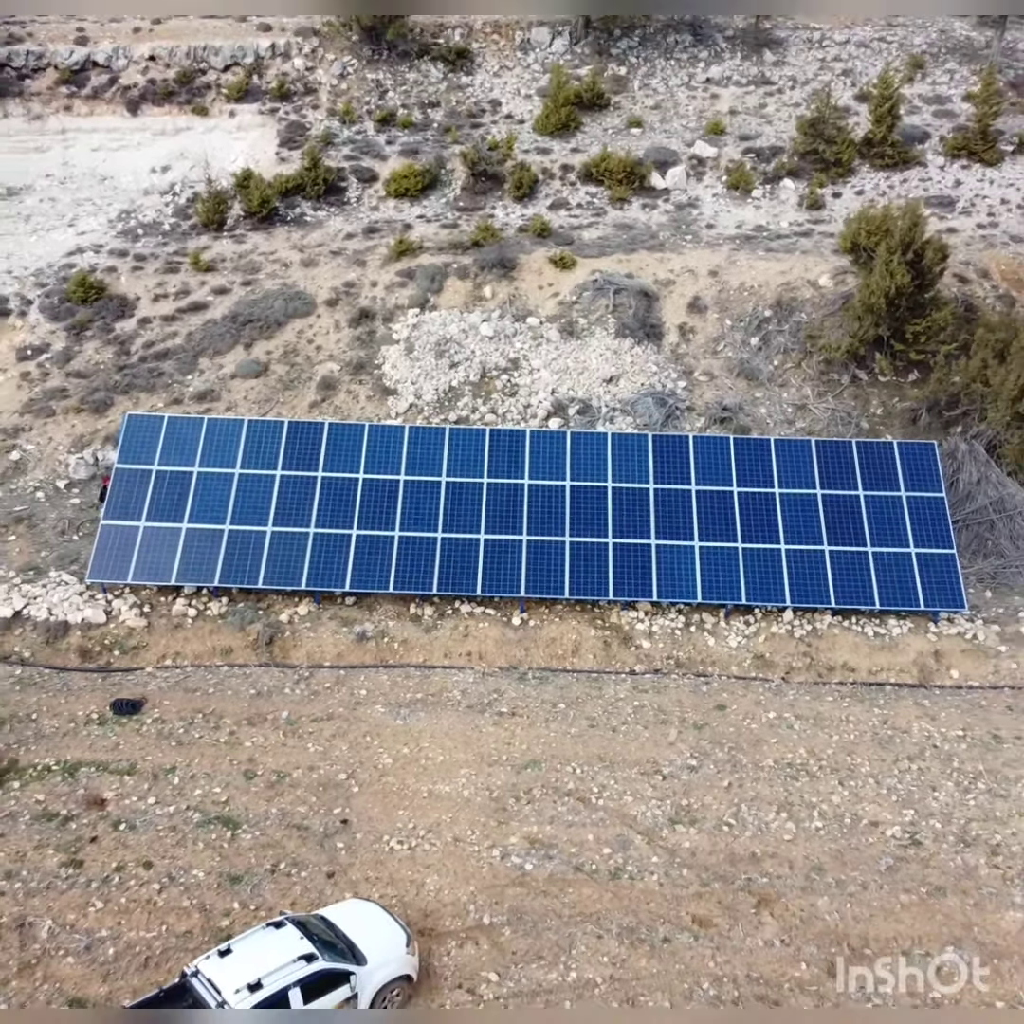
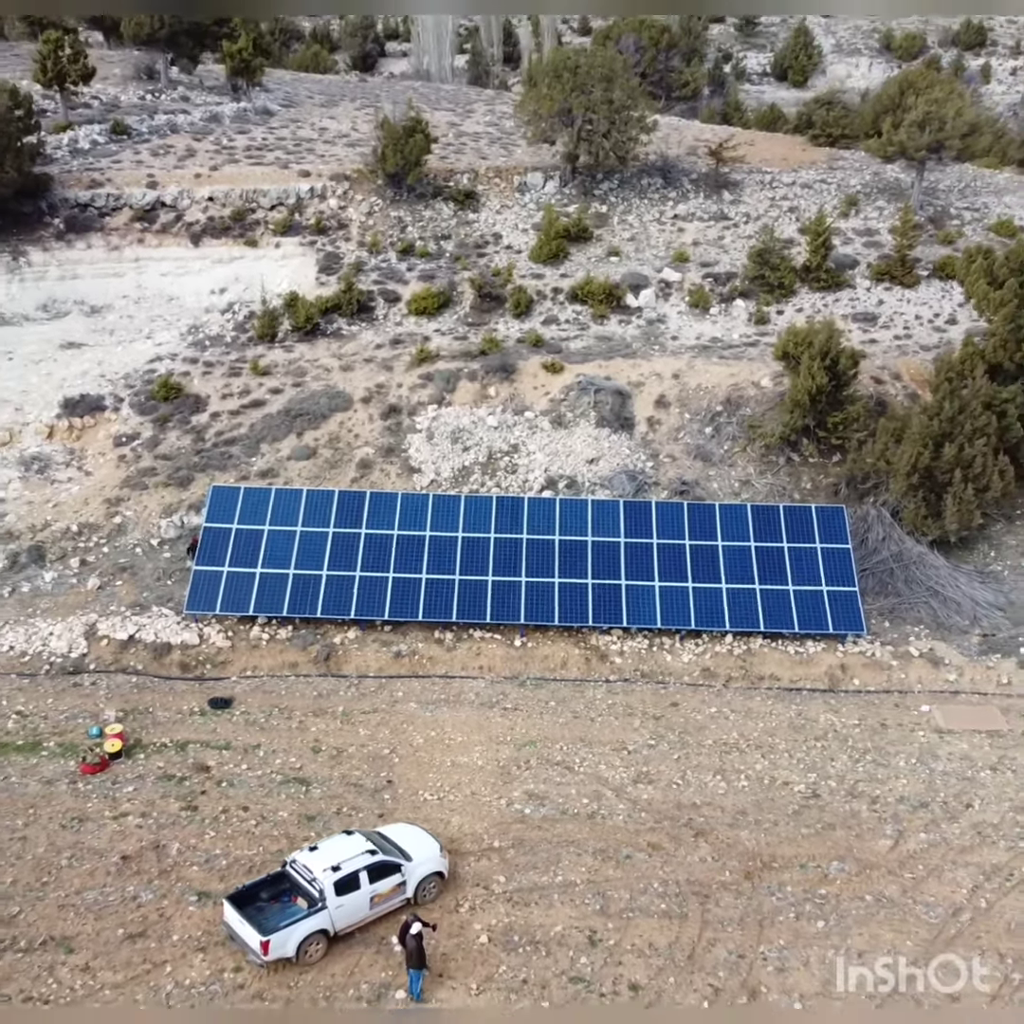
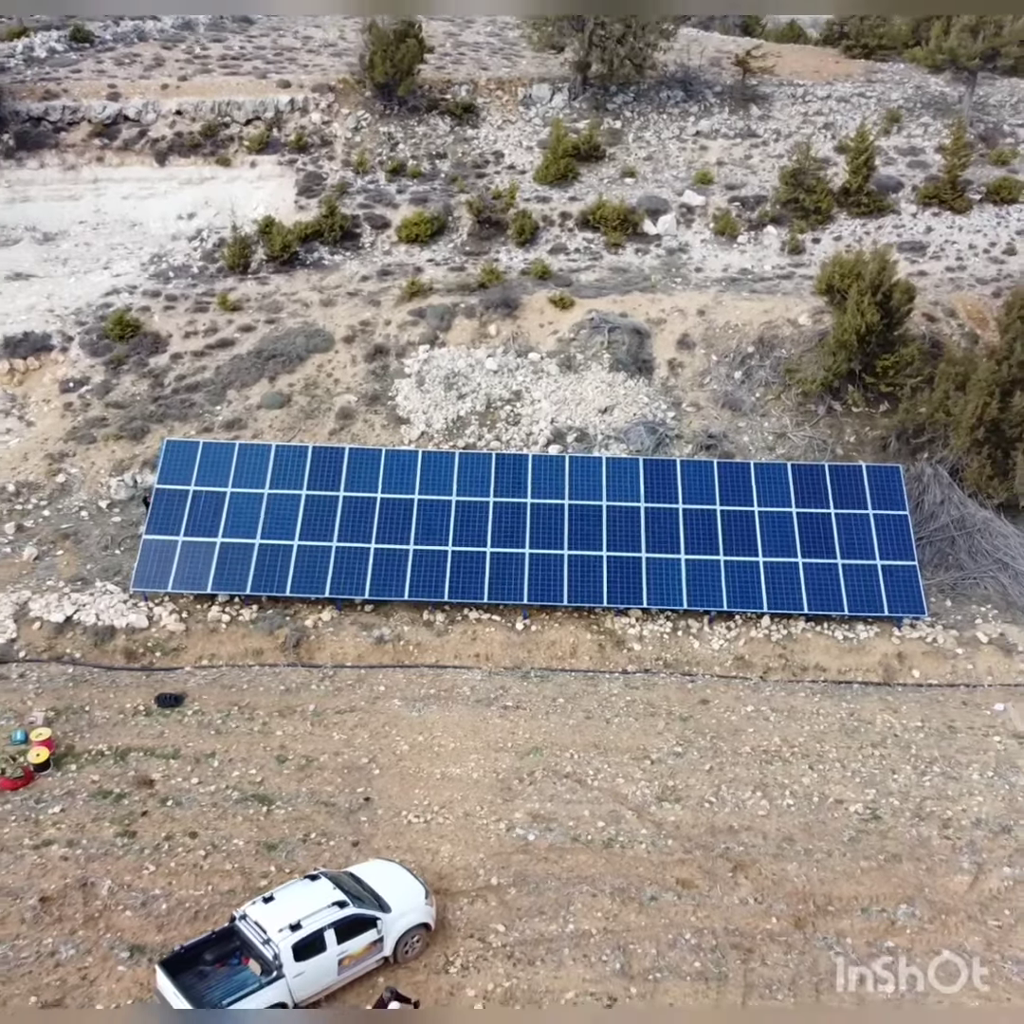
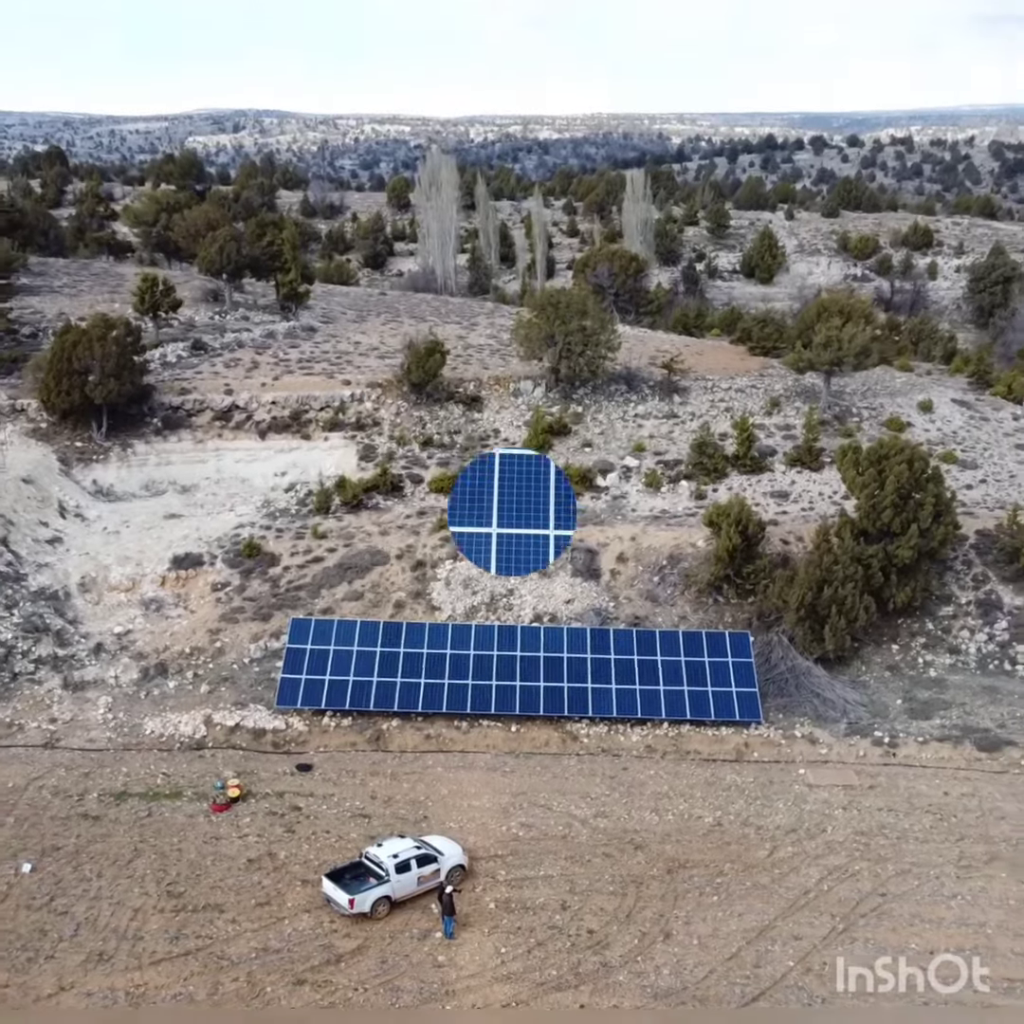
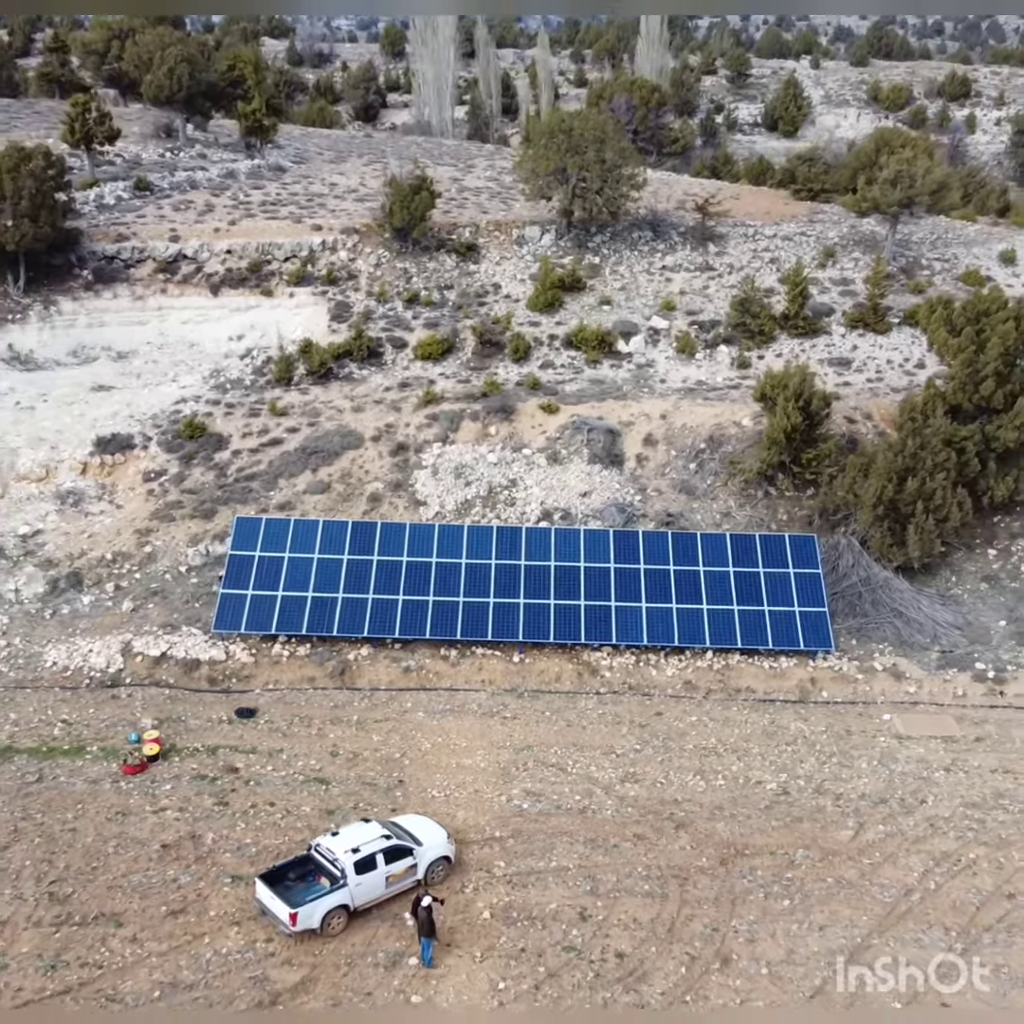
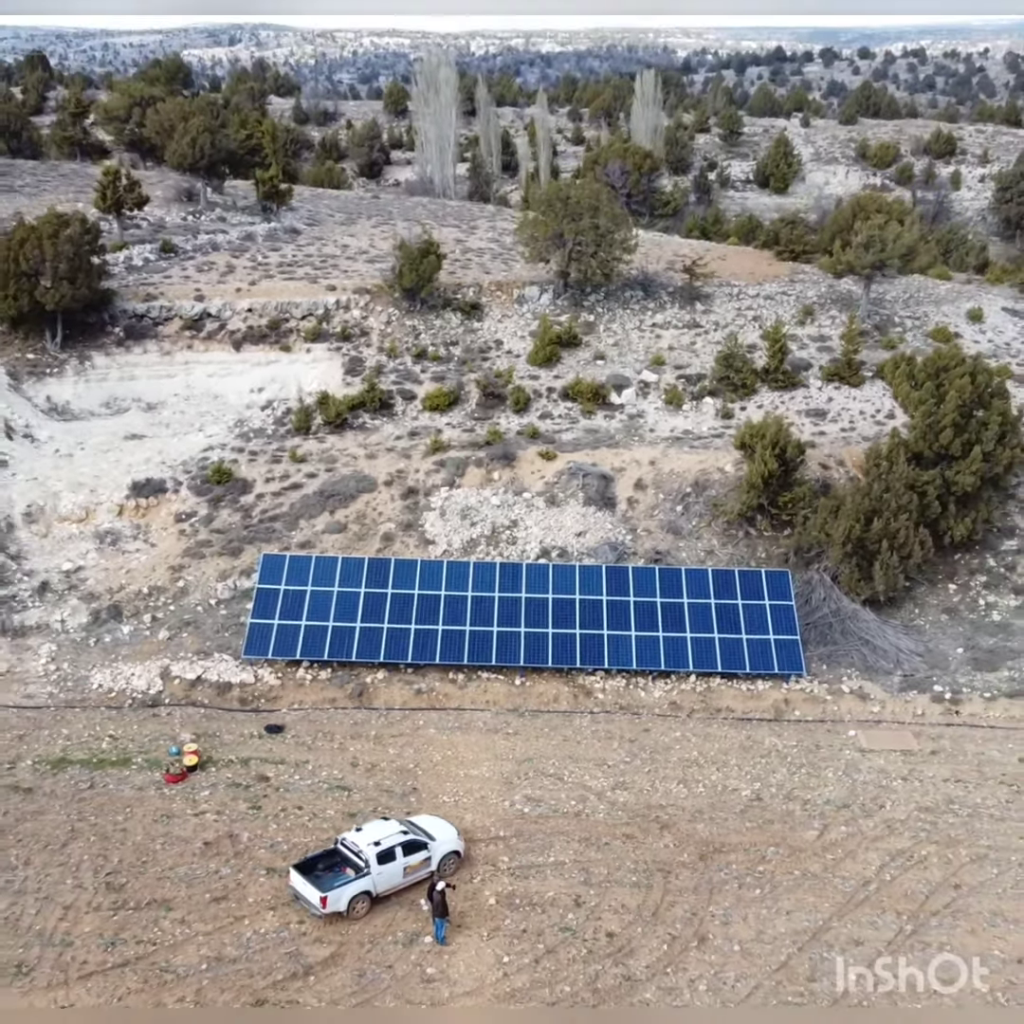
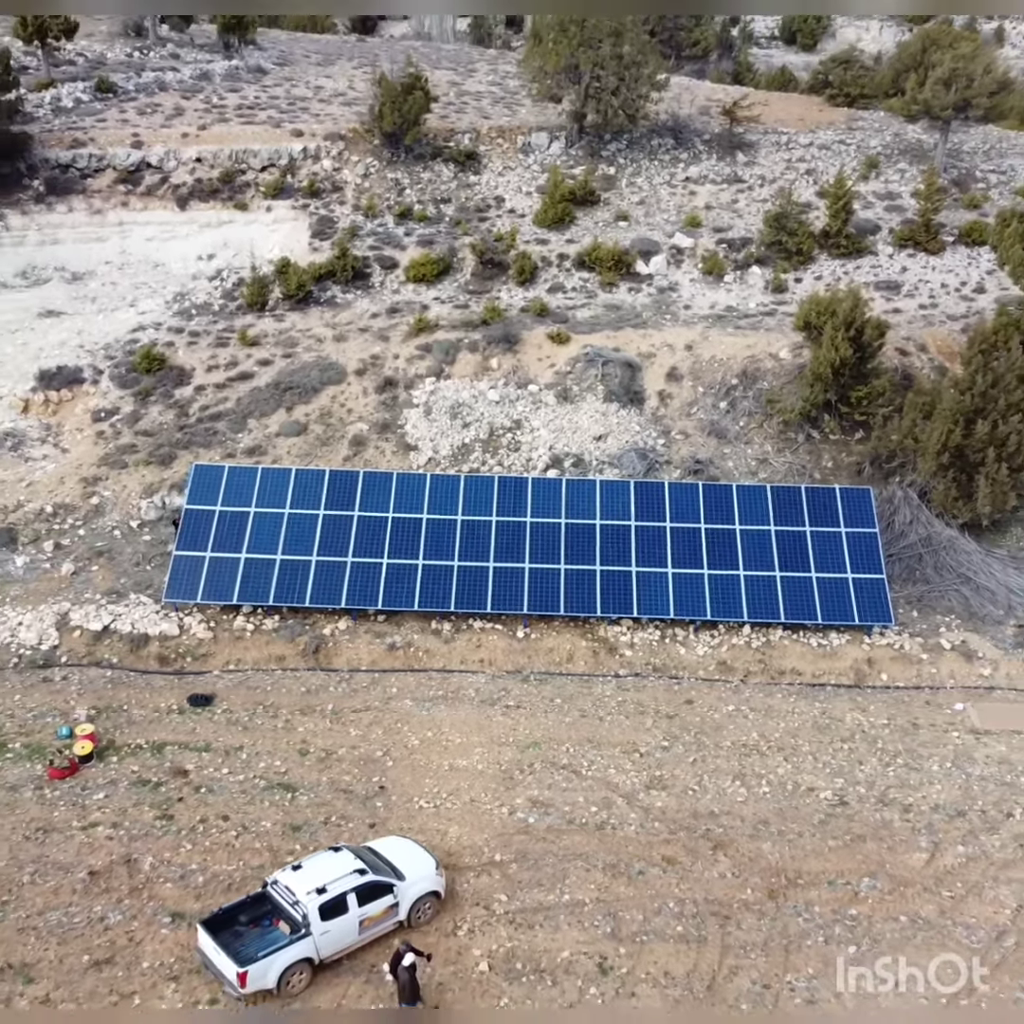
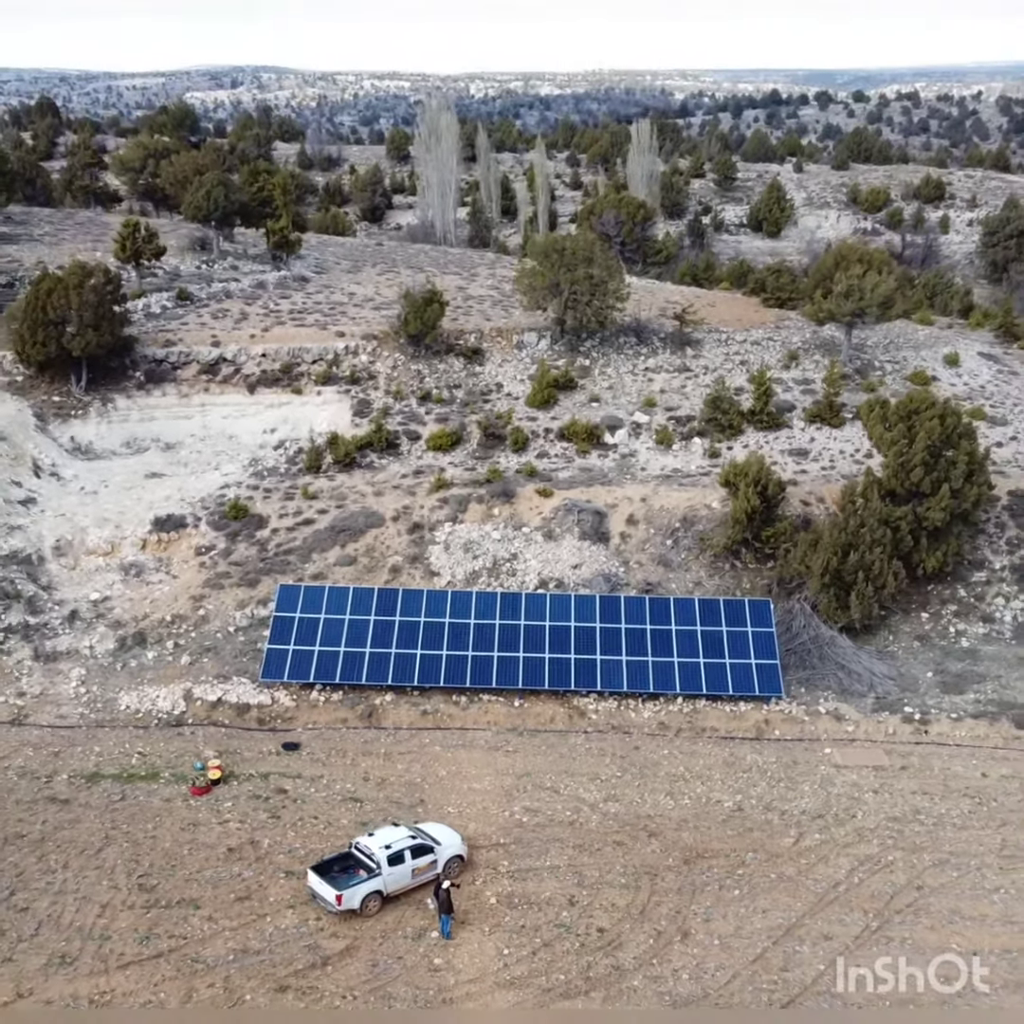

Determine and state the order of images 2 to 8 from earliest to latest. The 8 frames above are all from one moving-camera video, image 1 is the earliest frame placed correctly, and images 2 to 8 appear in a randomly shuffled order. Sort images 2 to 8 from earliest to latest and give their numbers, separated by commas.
3, 7, 2, 5, 6, 8, 4
